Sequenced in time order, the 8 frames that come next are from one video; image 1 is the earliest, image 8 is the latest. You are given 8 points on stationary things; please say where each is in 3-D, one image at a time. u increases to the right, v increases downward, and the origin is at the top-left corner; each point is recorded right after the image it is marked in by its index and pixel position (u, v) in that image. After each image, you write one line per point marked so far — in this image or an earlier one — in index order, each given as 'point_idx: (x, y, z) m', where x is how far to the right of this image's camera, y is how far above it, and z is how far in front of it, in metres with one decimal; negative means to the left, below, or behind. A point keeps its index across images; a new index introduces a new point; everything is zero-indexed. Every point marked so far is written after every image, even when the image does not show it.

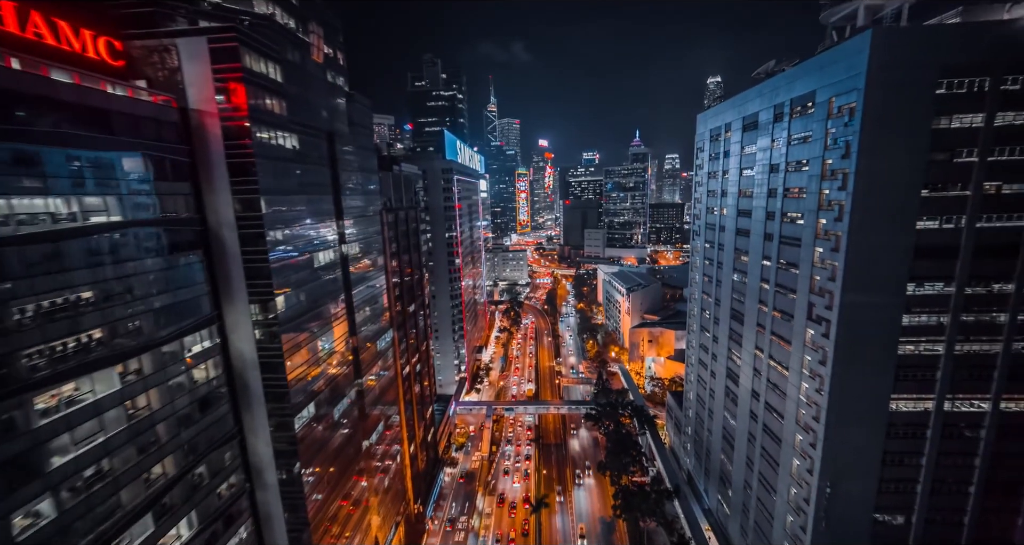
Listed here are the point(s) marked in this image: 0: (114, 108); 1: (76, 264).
0: (-18.5, +7.7, +18.4) m
1: (-18.1, +0.5, +16.4) m
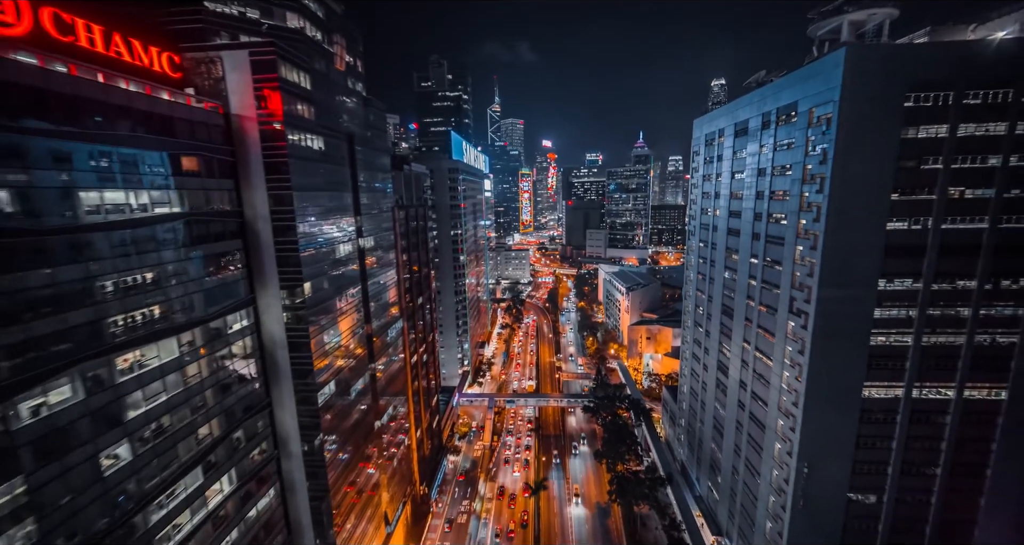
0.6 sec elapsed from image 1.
0: (-18.1, +8.6, +21.2) m
1: (-17.8, +1.3, +19.2) m
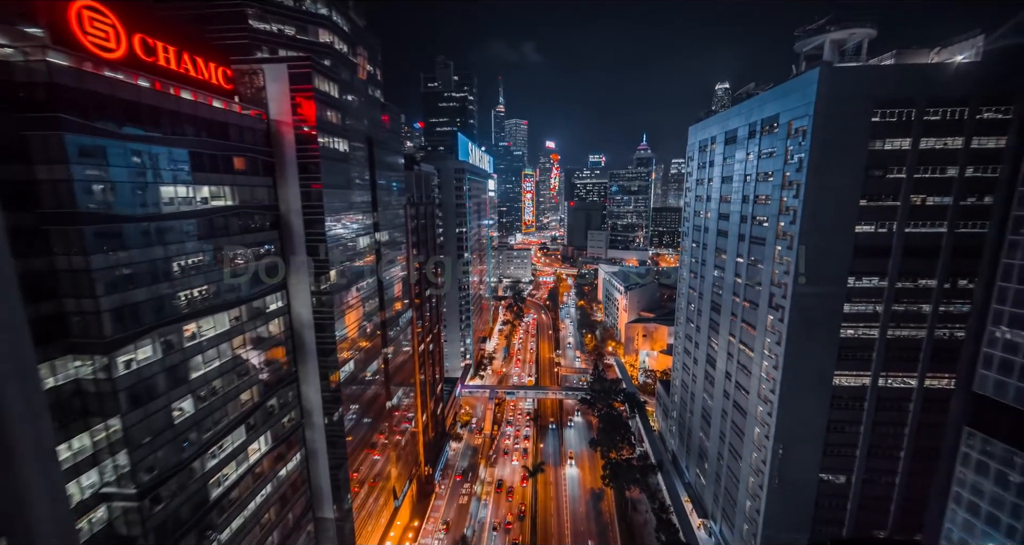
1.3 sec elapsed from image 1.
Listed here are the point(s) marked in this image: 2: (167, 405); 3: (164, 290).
0: (-17.7, +9.5, +24.5) m
1: (-17.5, +2.2, +22.4) m
2: (-17.5, -6.7, +19.6) m
3: (-17.7, -0.9, +20.1) m
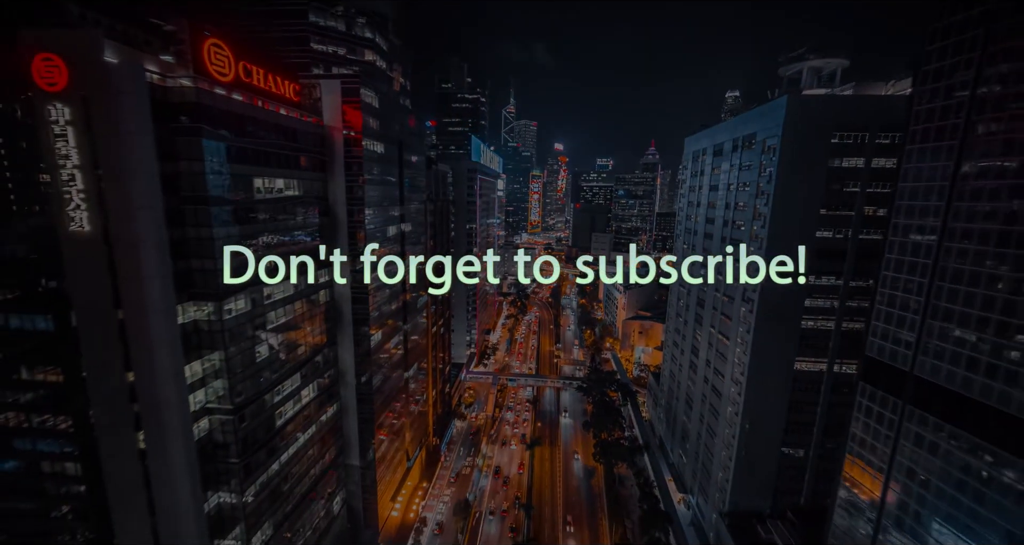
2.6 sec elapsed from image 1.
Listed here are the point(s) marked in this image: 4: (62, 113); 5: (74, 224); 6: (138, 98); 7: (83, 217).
0: (-16.7, +11.3, +30.3) m
1: (-16.9, +4.0, +28.2) m
2: (-17.1, -4.9, +25.5) m
3: (-17.1, +0.9, +25.9) m
4: (-22.2, +7.9, +19.1) m
5: (-22.5, +2.5, +20.0) m
6: (-18.8, +8.7, +19.5) m
7: (-22.0, +2.9, +19.9) m
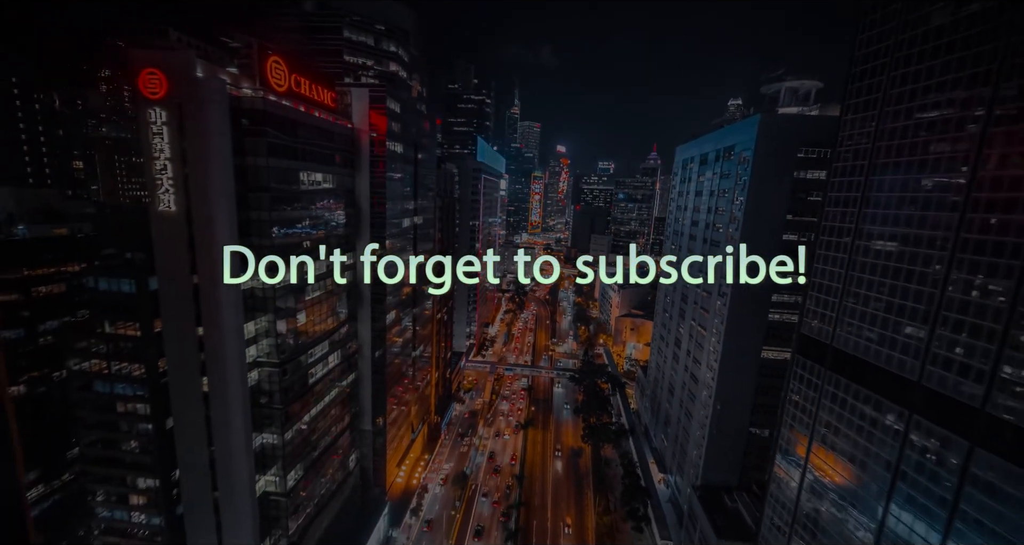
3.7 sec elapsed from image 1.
0: (-16.2, +13.0, +35.2) m
1: (-16.6, +5.7, +33.1) m
2: (-17.1, -3.2, +30.3) m
3: (-17.0, +2.5, +30.7) m
4: (-21.8, +9.7, +24.0) m
5: (-22.3, +4.4, +24.9) m
6: (-18.3, +10.5, +24.4) m
7: (-21.8, +4.7, +24.8) m
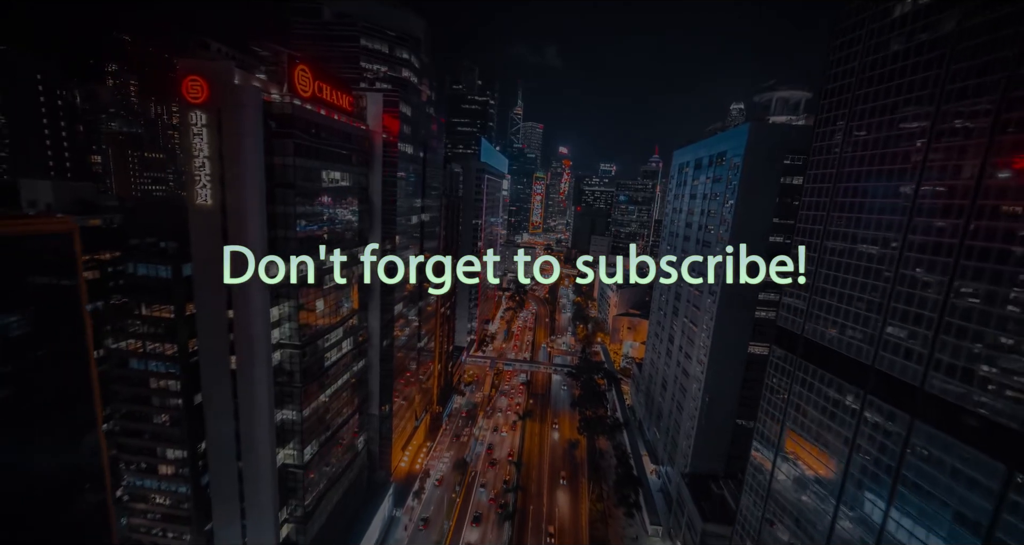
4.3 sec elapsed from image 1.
0: (-15.8, +13.7, +37.8) m
1: (-16.3, +6.5, +35.8) m
2: (-17.0, -2.4, +33.0) m
3: (-16.7, +3.4, +33.4) m
4: (-21.4, +10.6, +26.6) m
5: (-22.0, +5.3, +27.5) m
6: (-18.0, +11.3, +27.0) m
7: (-21.5, +5.6, +27.4) m
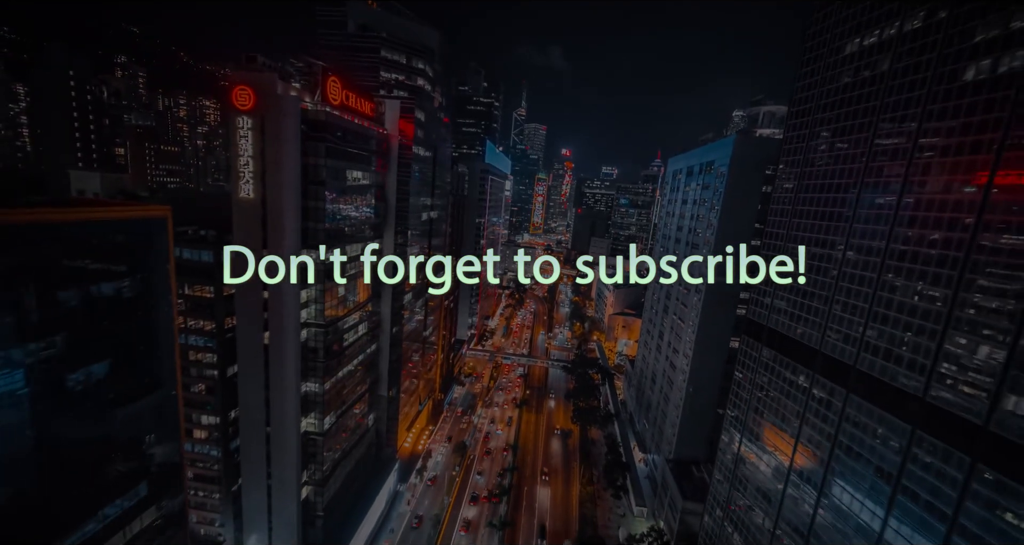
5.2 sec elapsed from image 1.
0: (-15.2, +14.8, +41.7) m
1: (-15.9, +7.5, +39.7) m
2: (-16.8, -1.3, +36.9) m
3: (-16.4, +4.4, +37.3) m
4: (-20.9, +11.8, +30.6) m
5: (-21.7, +6.5, +31.4) m
6: (-17.5, +12.4, +30.9) m
7: (-21.2, +6.8, +31.3) m
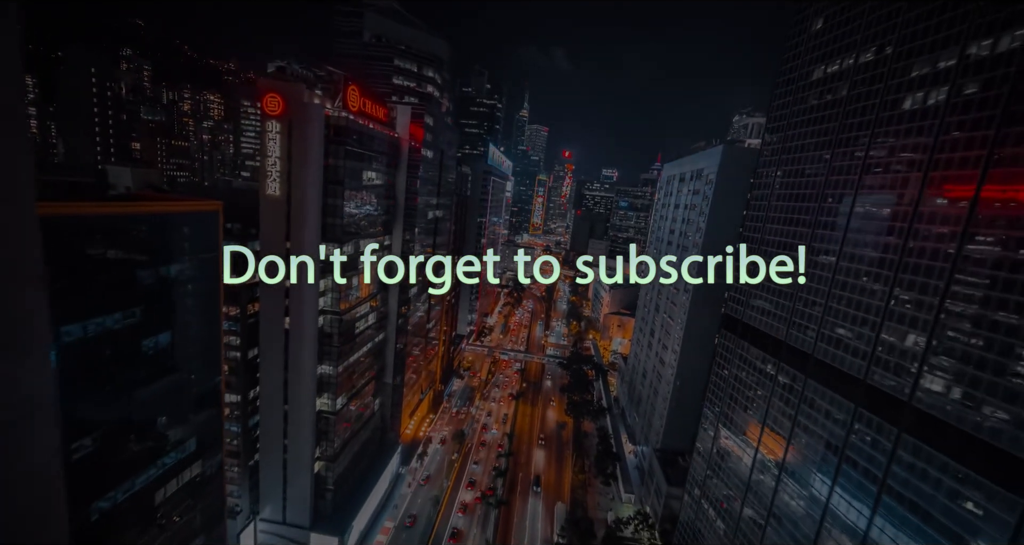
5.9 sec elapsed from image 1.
0: (-14.9, +15.5, +44.9) m
1: (-15.7, +8.3, +42.9) m
2: (-16.8, -0.5, +40.0) m
3: (-16.3, +5.2, +40.5) m
4: (-20.6, +12.7, +33.7) m
5: (-21.5, +7.4, +34.6) m
6: (-17.1, +13.2, +34.1) m
7: (-21.0, +7.7, +34.5) m
